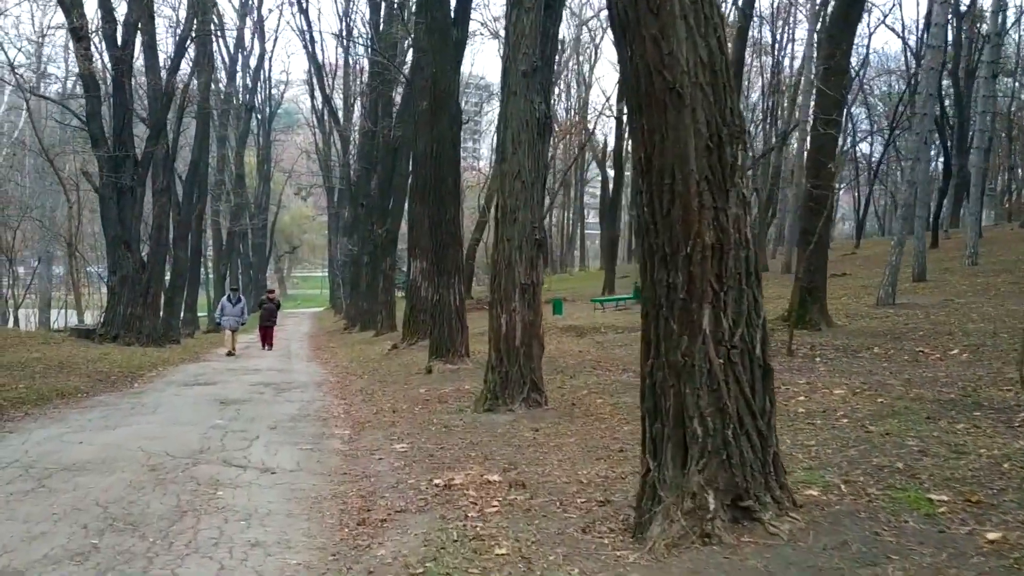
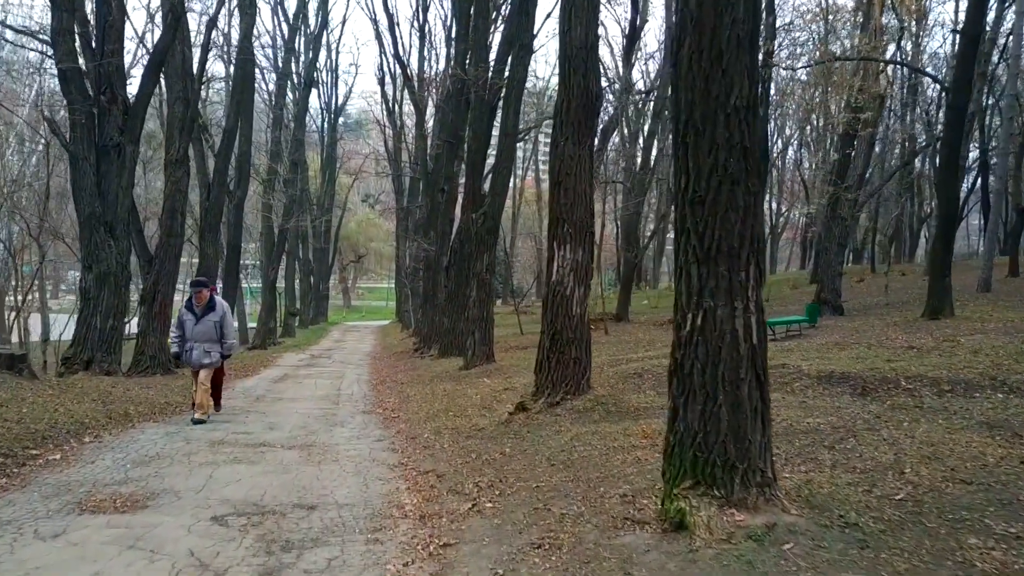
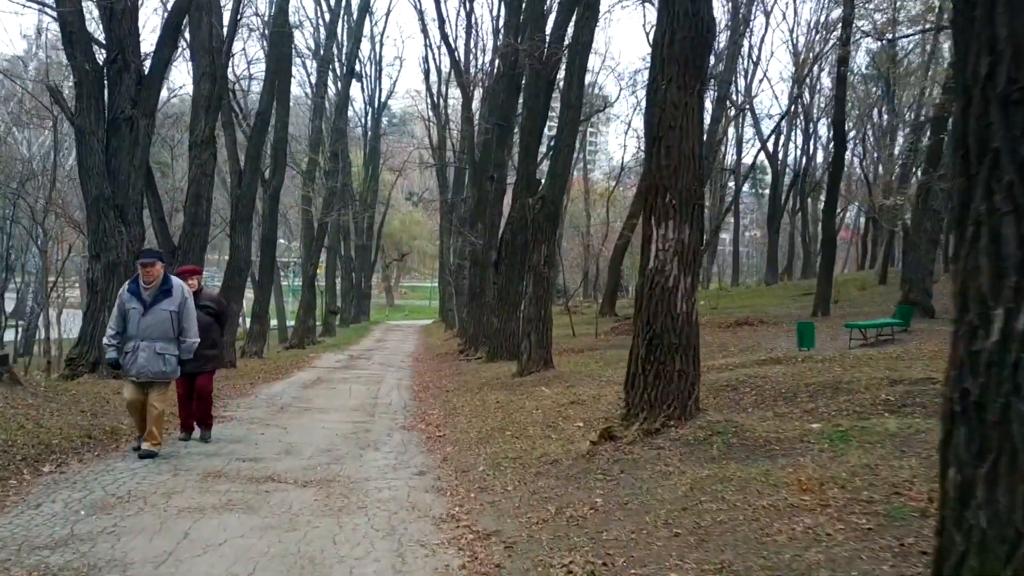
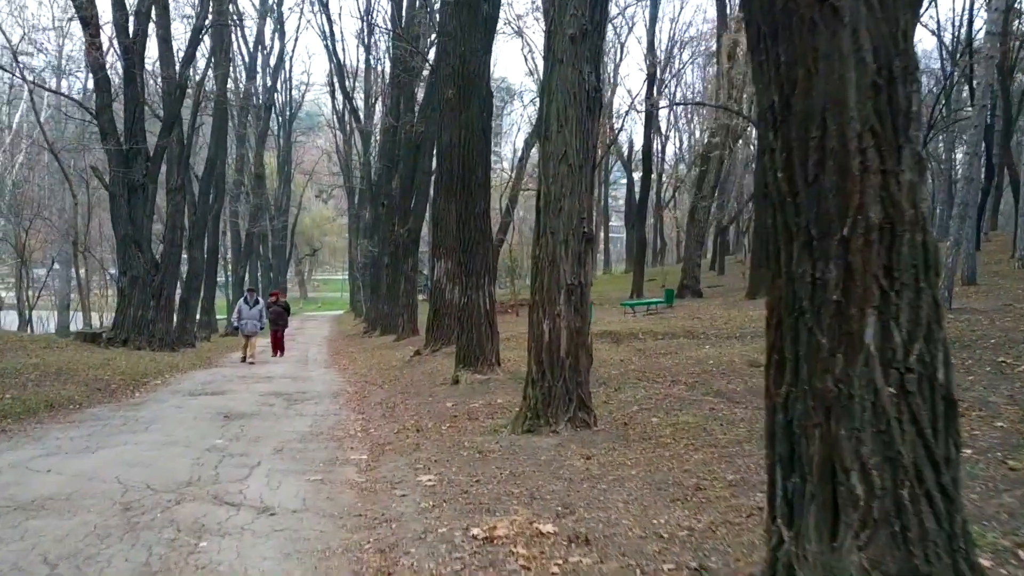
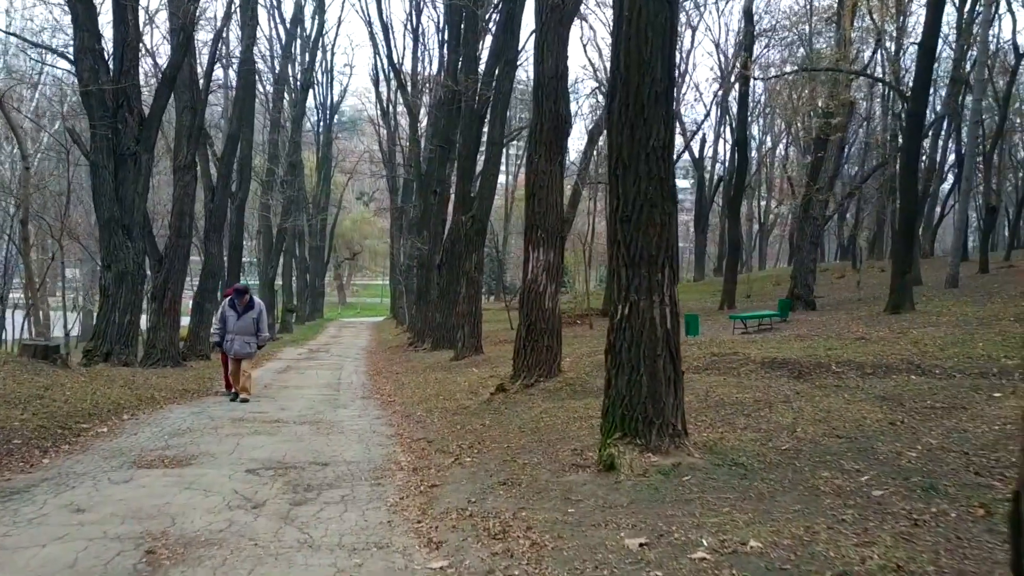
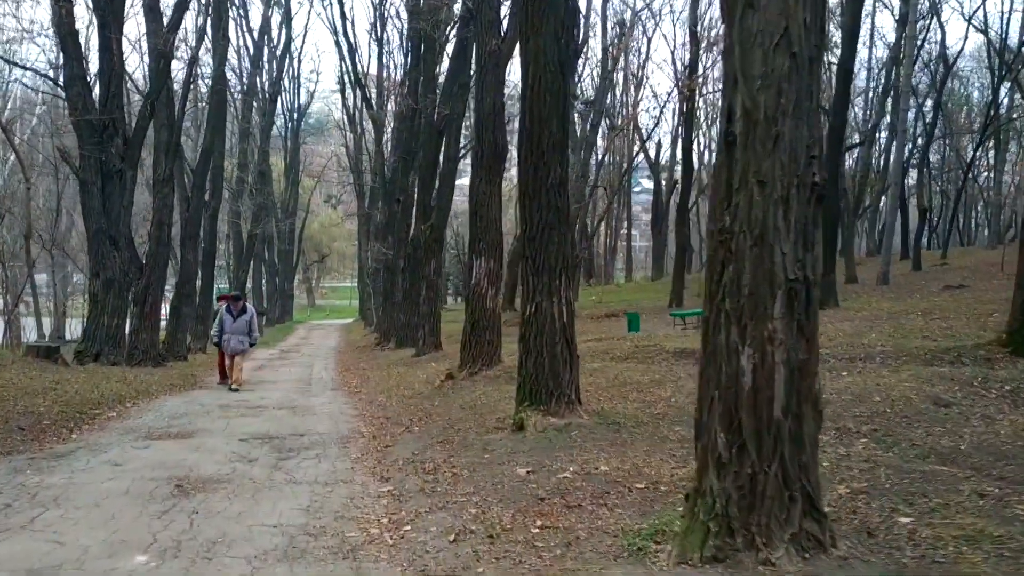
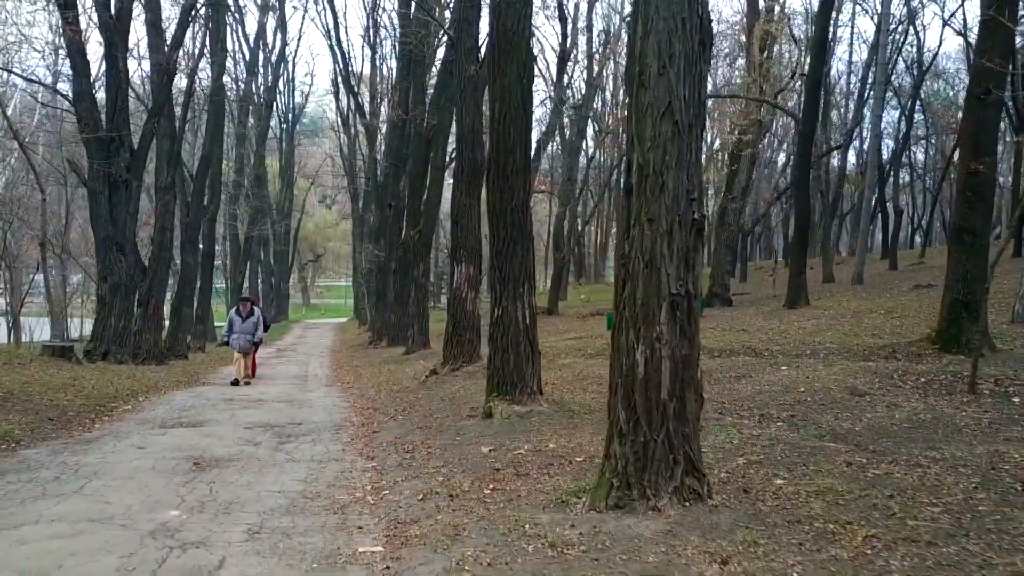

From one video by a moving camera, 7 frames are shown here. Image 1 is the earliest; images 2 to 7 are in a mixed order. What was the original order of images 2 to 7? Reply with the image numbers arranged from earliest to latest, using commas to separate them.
4, 7, 6, 5, 2, 3
